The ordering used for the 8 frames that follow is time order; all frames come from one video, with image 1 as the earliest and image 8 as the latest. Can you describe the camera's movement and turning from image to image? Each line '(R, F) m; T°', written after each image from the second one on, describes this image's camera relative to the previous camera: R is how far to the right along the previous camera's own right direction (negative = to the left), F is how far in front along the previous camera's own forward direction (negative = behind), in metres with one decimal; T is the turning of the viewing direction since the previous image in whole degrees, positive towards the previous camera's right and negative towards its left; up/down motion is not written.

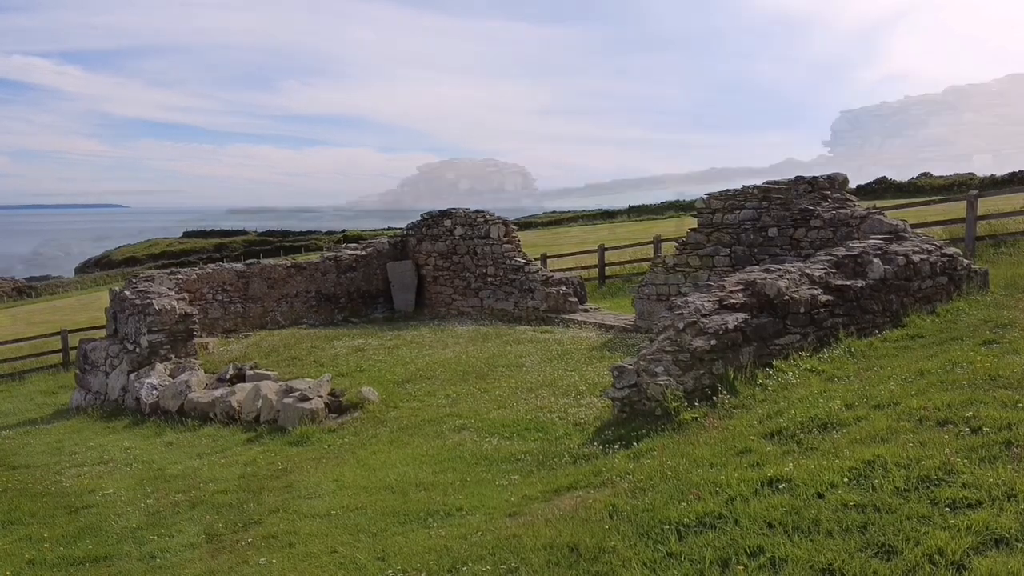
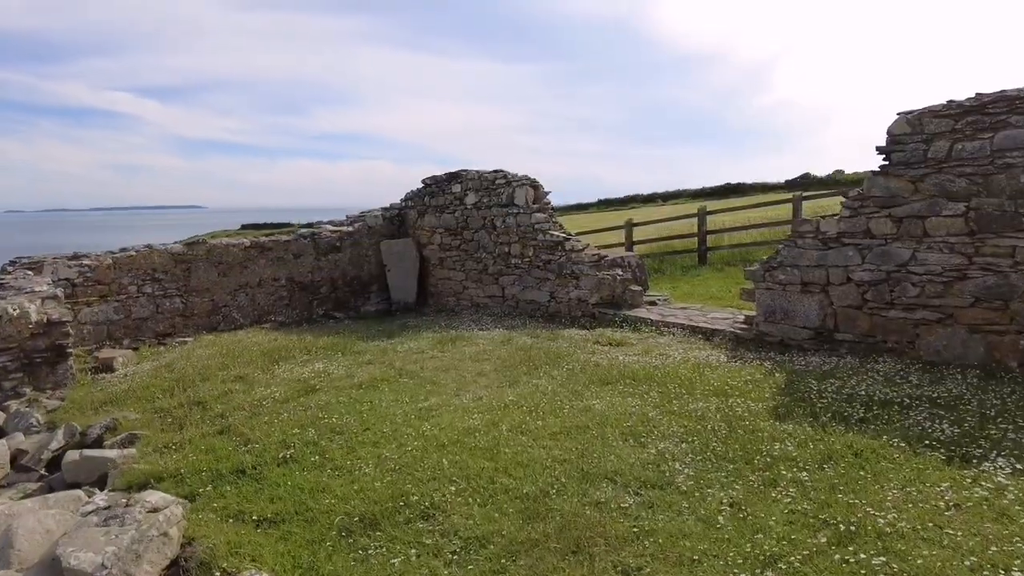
(-0.4, +3.5) m; -1°
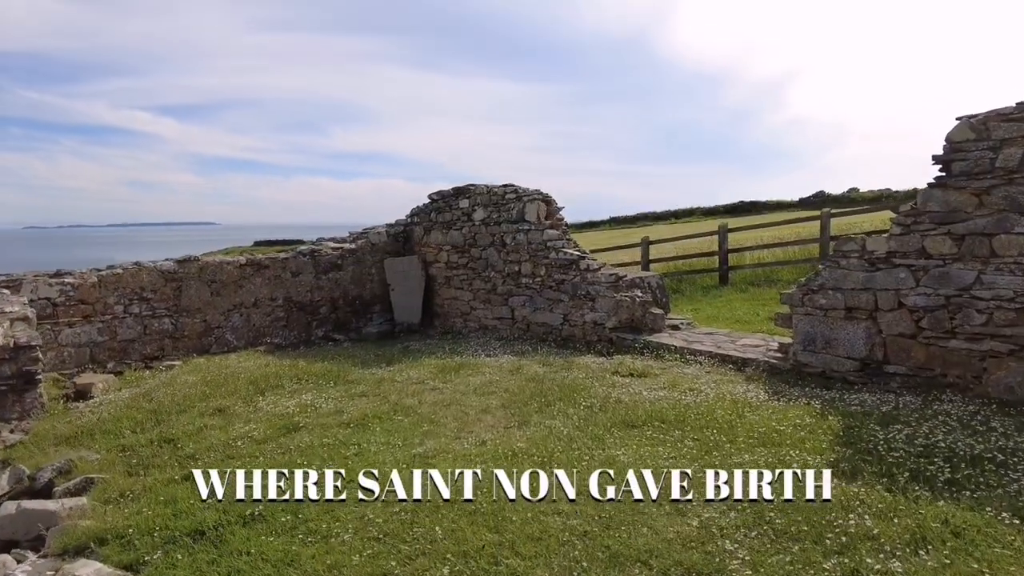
(0.0, +0.7) m; -1°
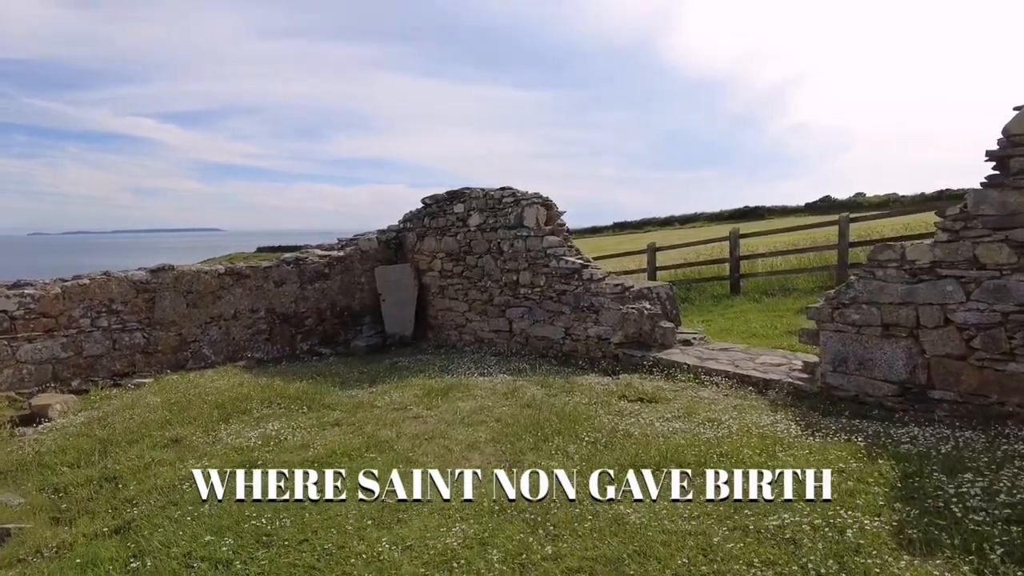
(+0.1, +0.7) m; 0°
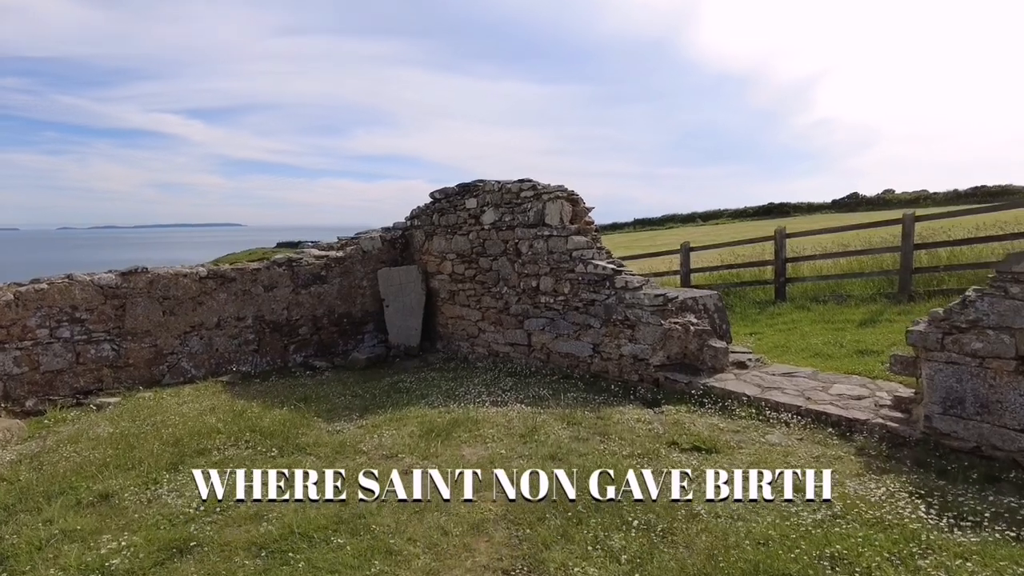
(0.0, +1.2) m; -2°
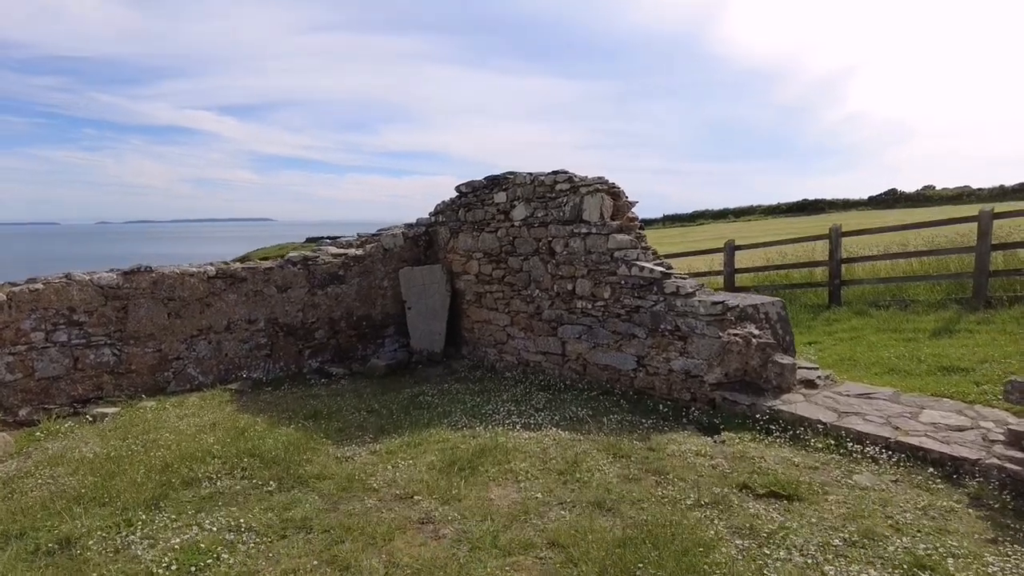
(-0.1, +0.7) m; -2°
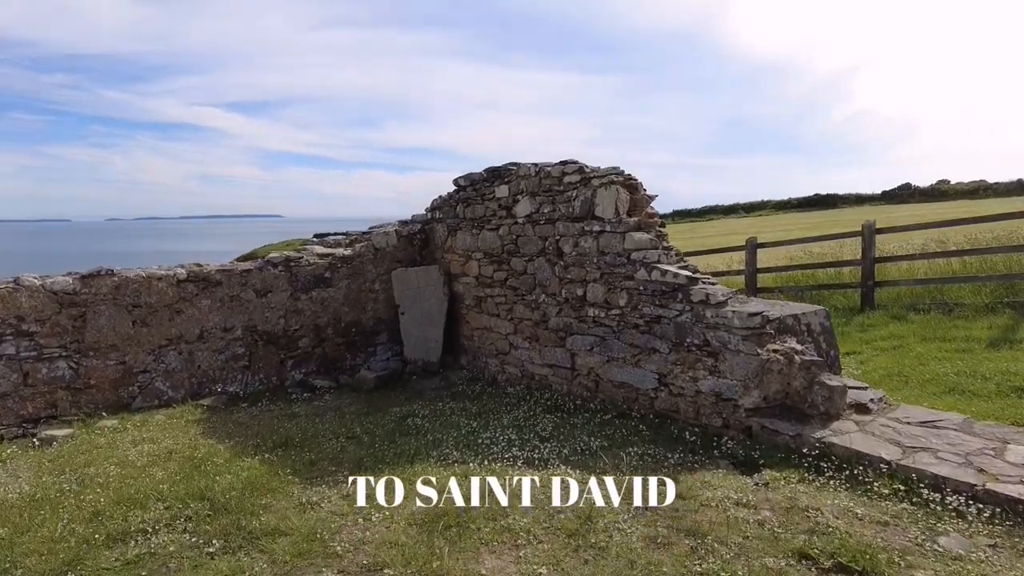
(0.0, +0.8) m; -1°
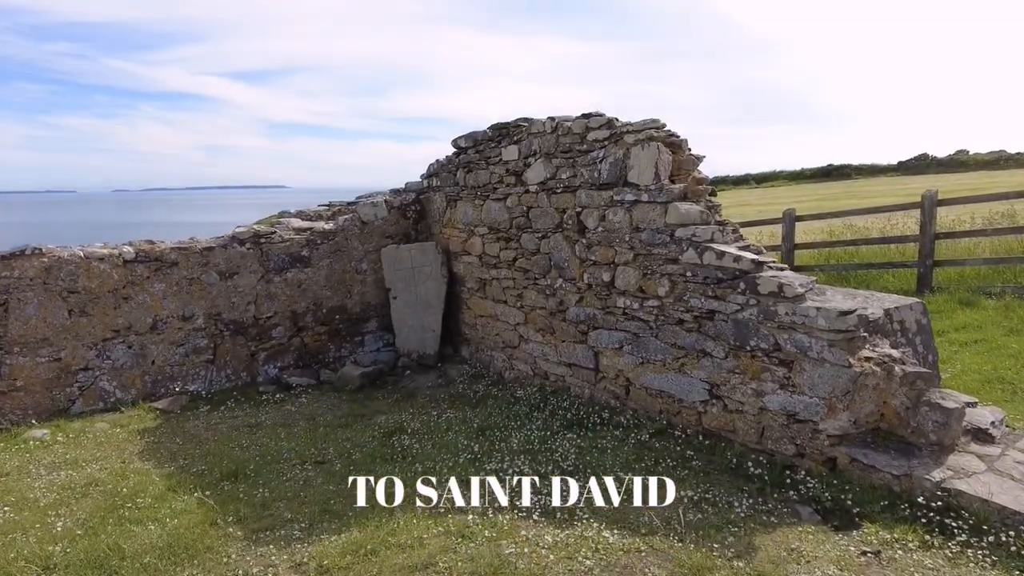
(0.0, +1.1) m; -1°
